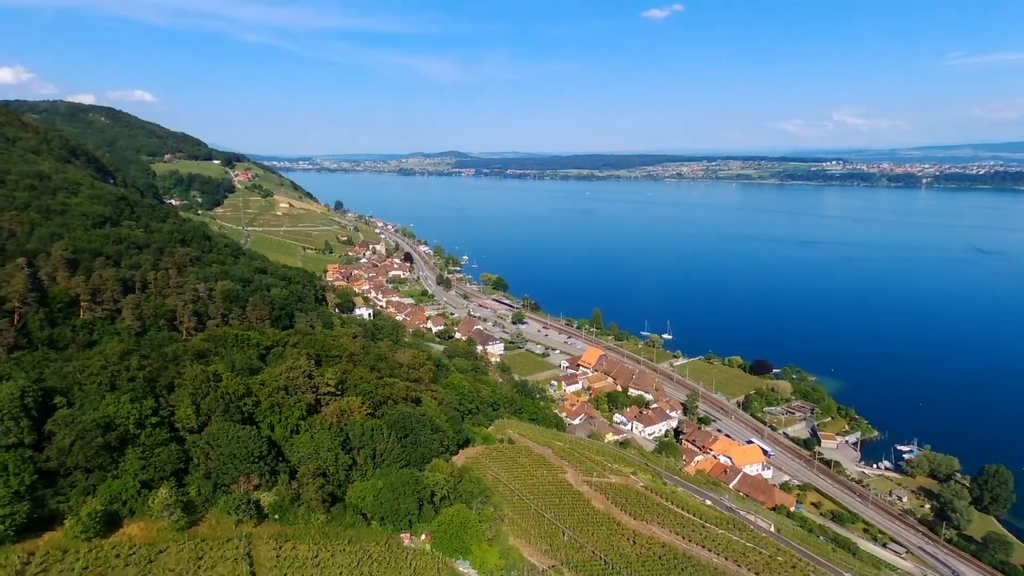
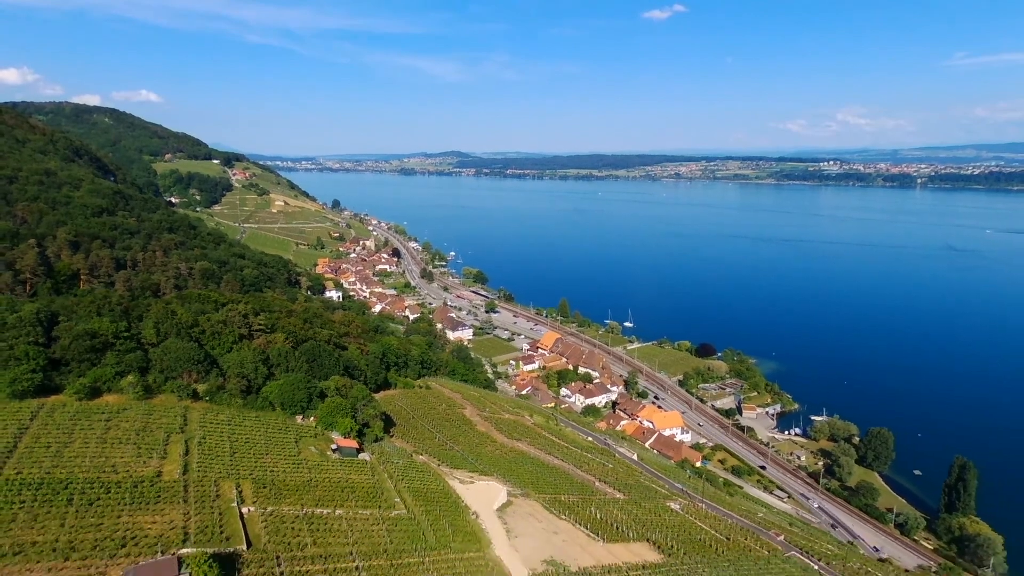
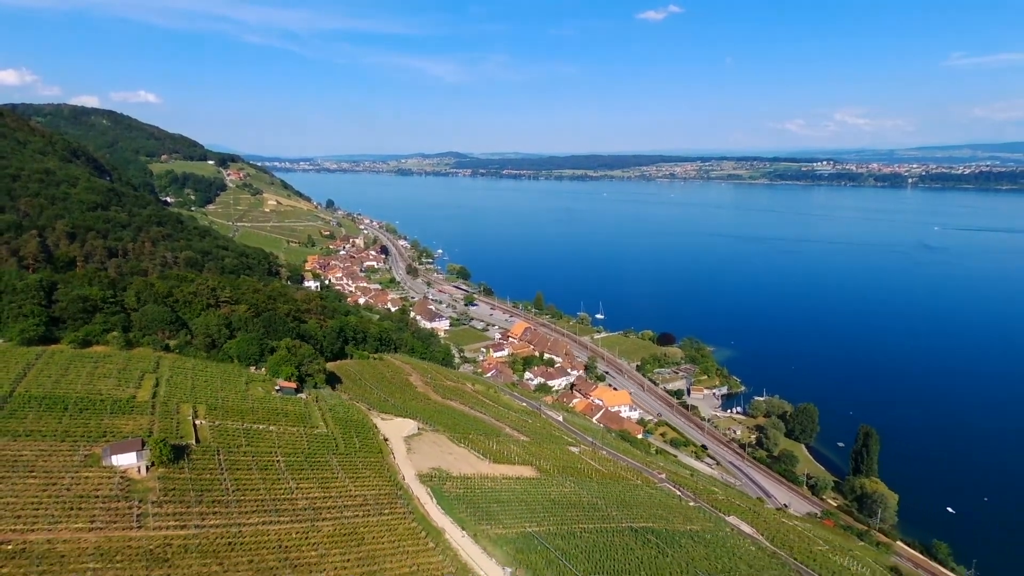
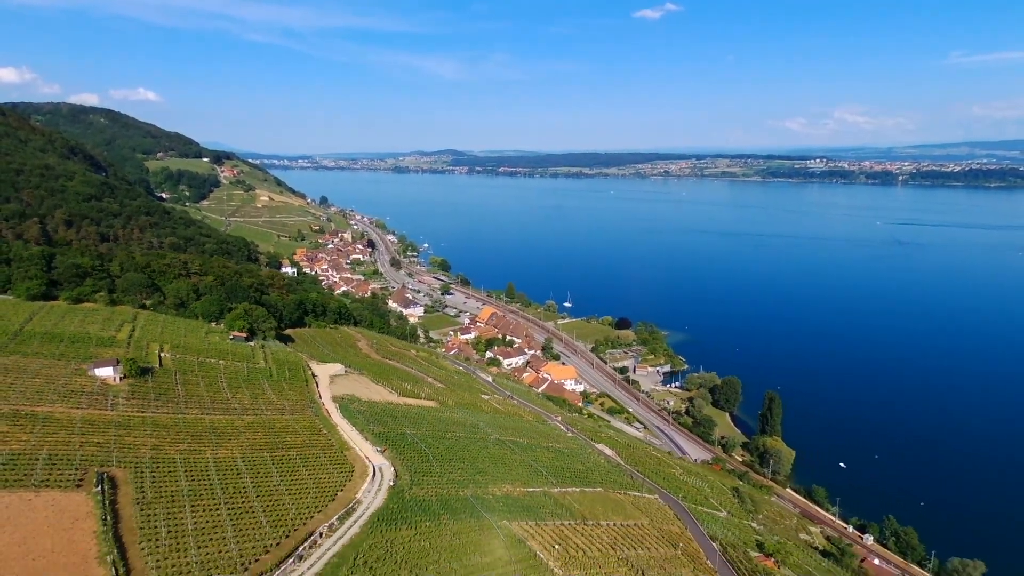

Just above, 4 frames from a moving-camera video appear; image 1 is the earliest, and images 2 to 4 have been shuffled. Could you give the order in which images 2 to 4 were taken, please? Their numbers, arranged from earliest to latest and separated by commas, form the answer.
2, 3, 4
